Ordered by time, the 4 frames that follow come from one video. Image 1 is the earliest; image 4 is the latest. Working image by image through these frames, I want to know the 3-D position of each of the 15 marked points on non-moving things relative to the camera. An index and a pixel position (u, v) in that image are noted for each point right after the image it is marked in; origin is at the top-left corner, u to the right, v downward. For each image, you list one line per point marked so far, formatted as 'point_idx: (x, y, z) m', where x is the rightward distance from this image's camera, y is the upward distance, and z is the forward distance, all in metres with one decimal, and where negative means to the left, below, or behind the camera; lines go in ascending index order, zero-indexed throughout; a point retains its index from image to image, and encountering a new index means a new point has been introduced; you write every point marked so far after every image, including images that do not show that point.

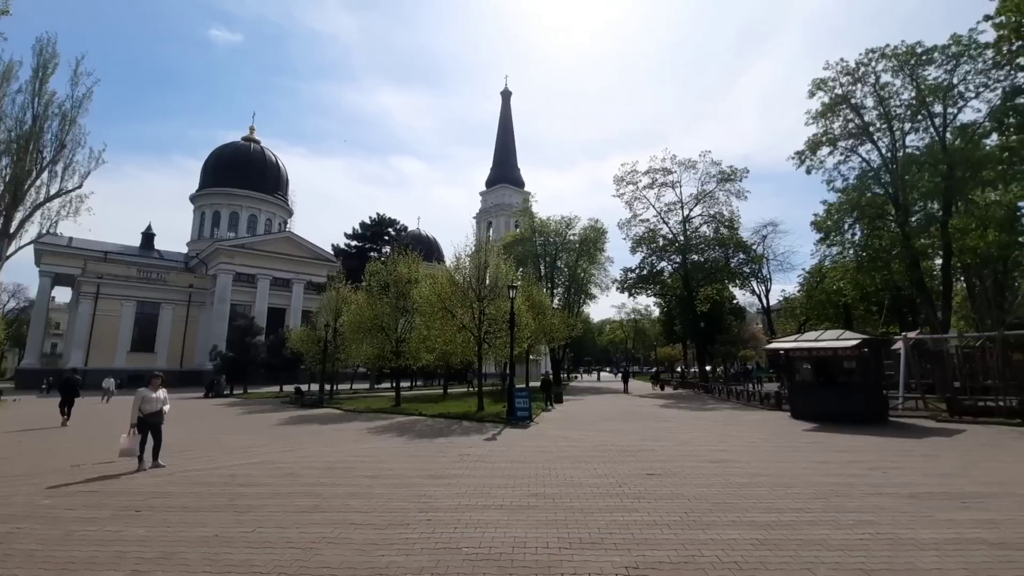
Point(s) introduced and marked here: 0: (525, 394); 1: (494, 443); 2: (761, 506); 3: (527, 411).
0: (+0.4, -3.3, +16.2) m
1: (-0.4, -3.6, +11.9) m
2: (+3.1, -2.7, +6.2) m
3: (+0.5, -3.9, +16.1) m
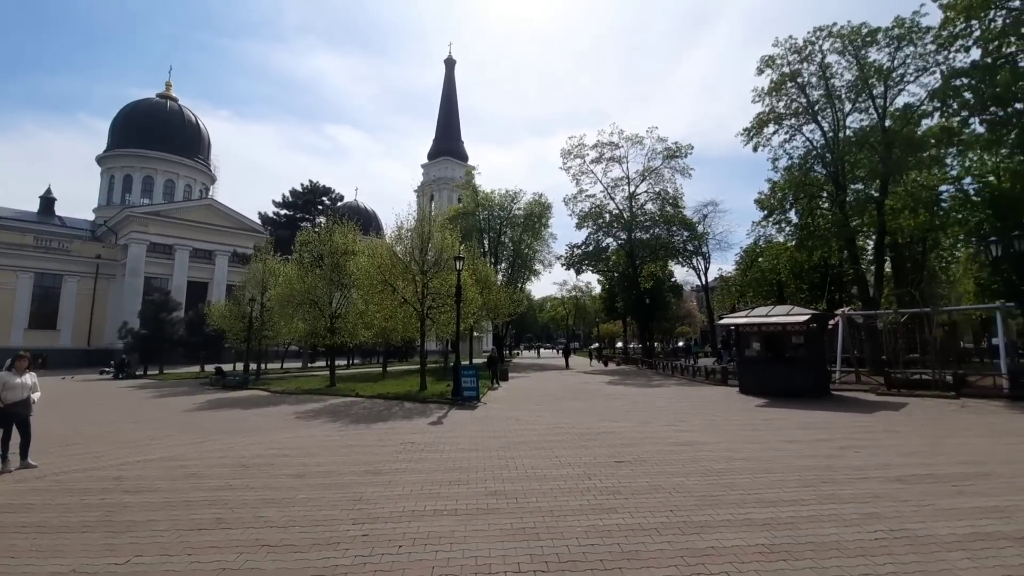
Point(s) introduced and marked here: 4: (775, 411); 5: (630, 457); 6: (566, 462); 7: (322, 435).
0: (-1.2, -2.5, +15.1) m
1: (-1.5, -2.9, +10.7) m
2: (+2.6, -2.3, +5.5) m
3: (-1.1, -3.0, +15.1) m
4: (+6.3, -3.0, +12.3) m
5: (+1.7, -2.5, +7.5) m
6: (+0.8, -2.5, +7.2) m
7: (-3.7, -2.9, +9.9) m
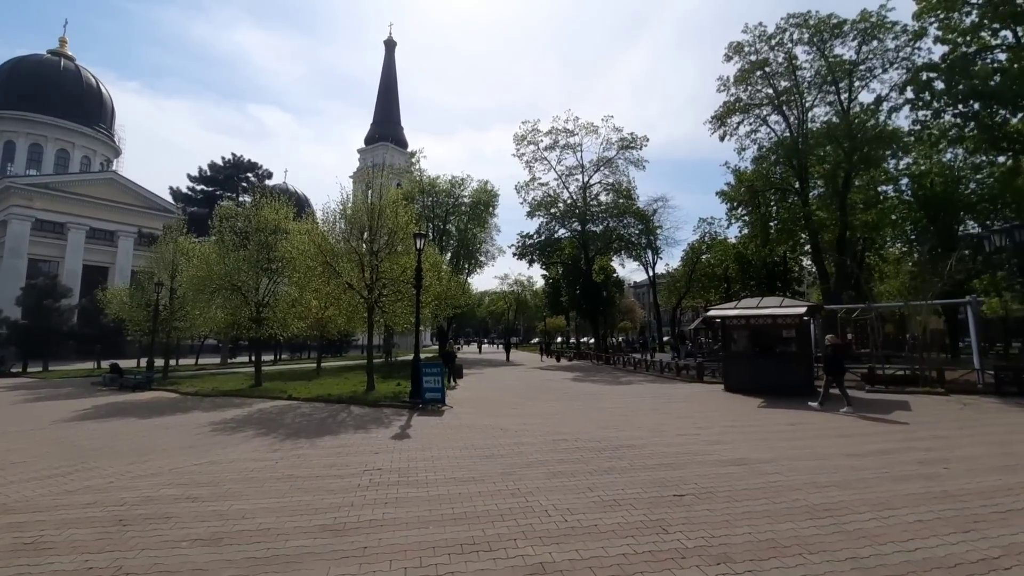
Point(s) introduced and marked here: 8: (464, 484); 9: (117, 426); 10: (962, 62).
0: (-1.9, -2.0, +12.7) m
1: (-1.7, -2.5, +8.4) m
2: (+3.0, -2.0, +3.7) m
3: (-1.9, -2.6, +12.8) m
4: (+5.9, -2.7, +10.9) m
5: (+1.9, -2.2, +5.5) m
6: (+1.0, -2.1, +5.2) m
7: (-3.8, -2.4, +7.3) m
8: (-0.5, -2.2, +5.7) m
9: (-8.3, -2.9, +10.8) m
10: (+16.5, +8.3, +18.6) m
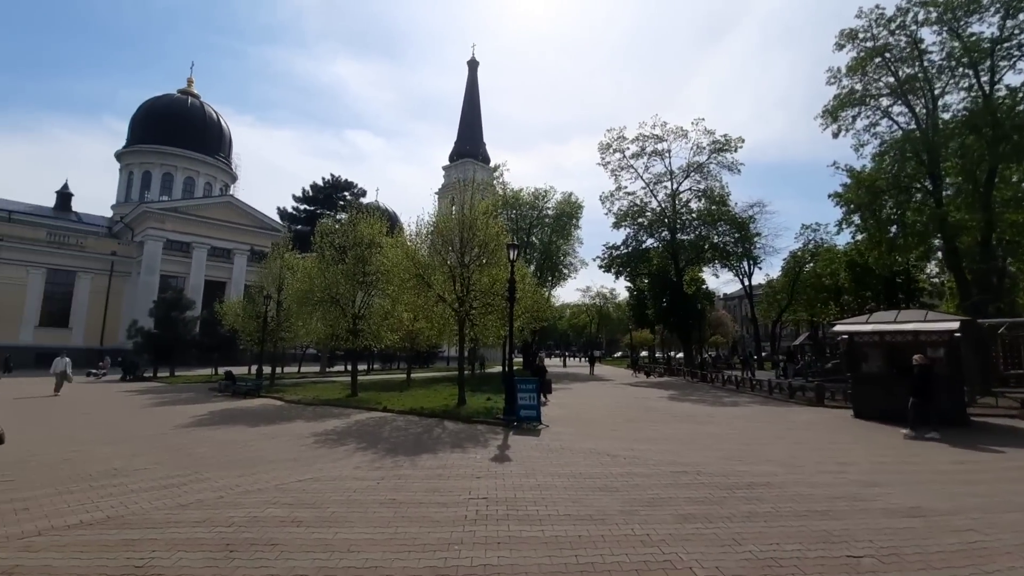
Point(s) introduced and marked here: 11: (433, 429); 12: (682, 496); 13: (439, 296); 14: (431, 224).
0: (+0.4, -2.3, +12.2) m
1: (-0.1, -2.7, +7.9) m
2: (+3.9, -2.1, +2.6) m
3: (+0.5, -2.9, +12.2) m
4: (+7.8, -2.9, +9.2) m
5: (+3.1, -2.3, +4.5) m
6: (+2.1, -2.2, +4.3) m
7: (-2.3, -2.6, +7.2) m
8: (+0.7, -2.3, +5.1) m
9: (-6.2, -3.2, +11.3) m
10: (+19.5, +7.9, +15.4) m
11: (-1.7, -3.1, +11.2) m
12: (+2.0, -2.5, +6.2) m
13: (-2.6, -0.3, +17.9) m
14: (-3.0, +2.4, +19.2) m
